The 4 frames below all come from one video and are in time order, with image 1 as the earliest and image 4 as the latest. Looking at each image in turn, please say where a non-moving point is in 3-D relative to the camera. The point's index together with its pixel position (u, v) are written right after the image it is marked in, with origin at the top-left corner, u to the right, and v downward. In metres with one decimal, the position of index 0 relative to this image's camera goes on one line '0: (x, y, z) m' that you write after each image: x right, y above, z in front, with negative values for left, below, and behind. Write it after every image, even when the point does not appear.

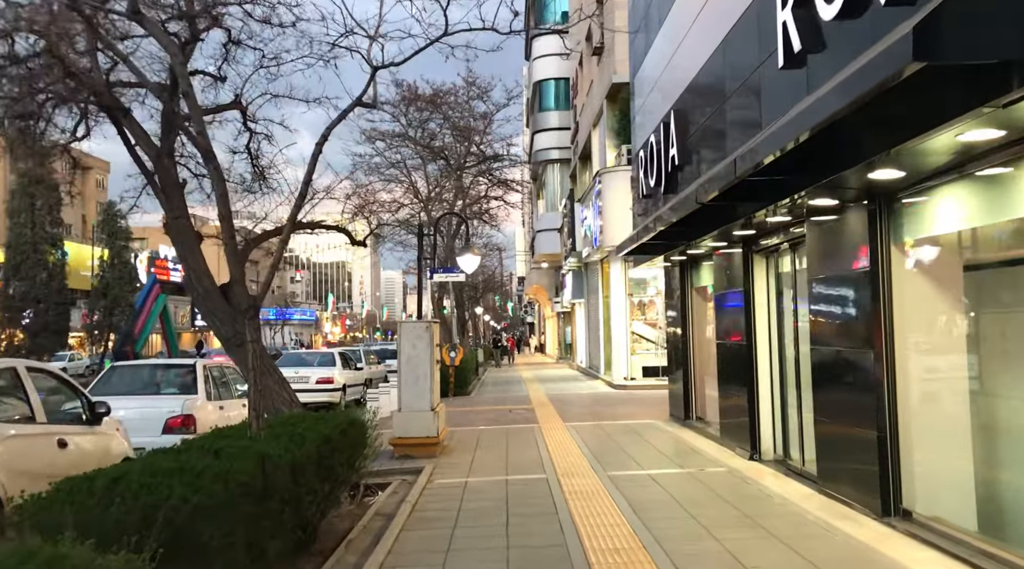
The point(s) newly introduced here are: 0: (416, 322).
0: (-1.4, -0.5, +12.3) m
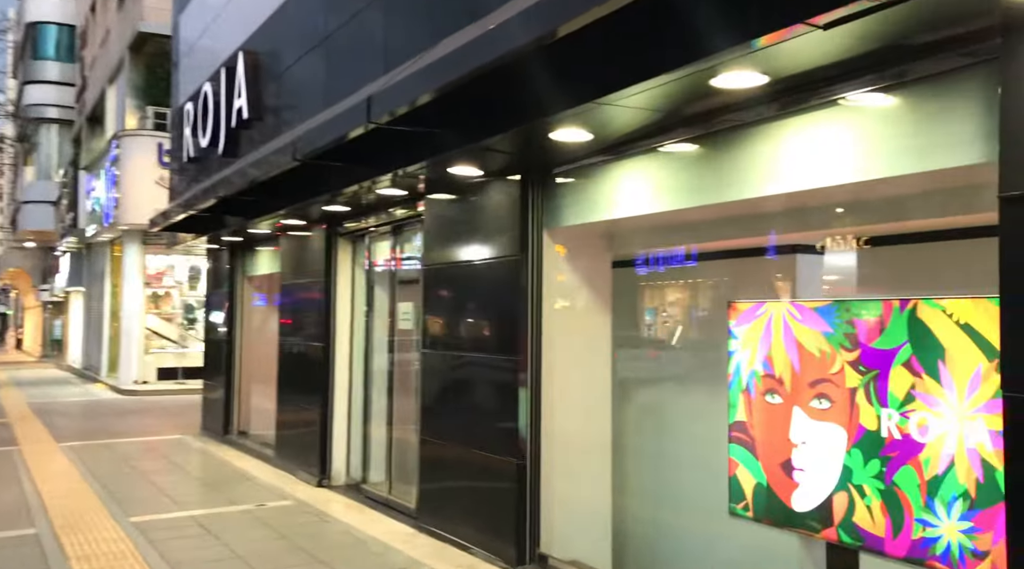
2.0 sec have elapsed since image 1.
0: (-6.5, -0.2, +8.0) m
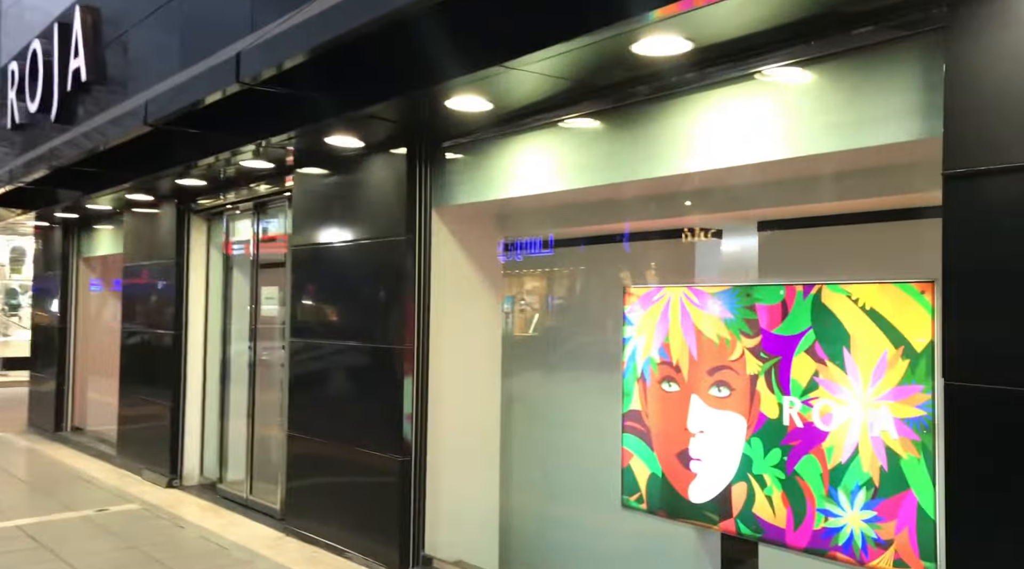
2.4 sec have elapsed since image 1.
0: (-7.5, 0.0, +6.4) m
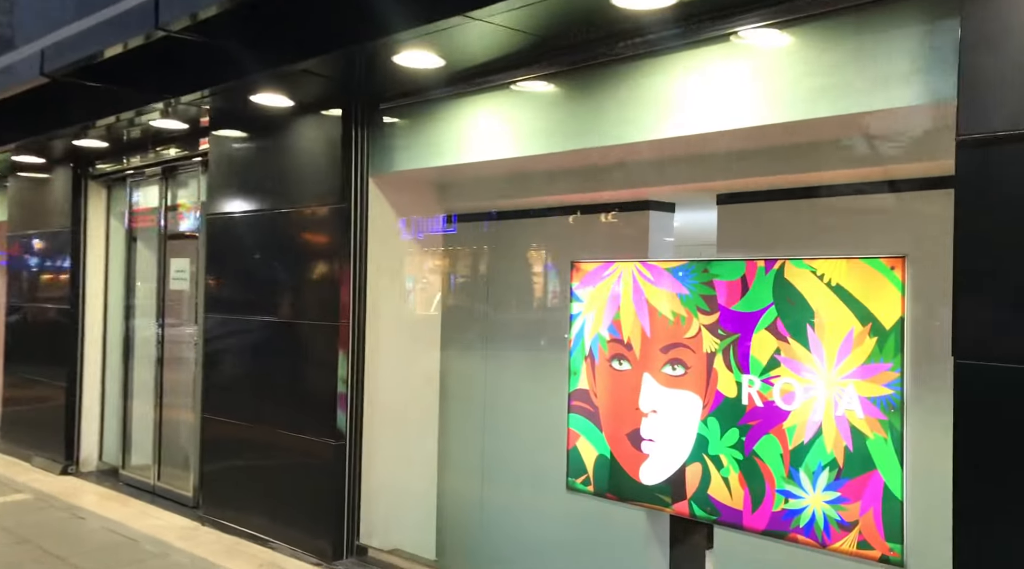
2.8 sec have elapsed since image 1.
0: (-7.9, +0.3, +5.3) m
